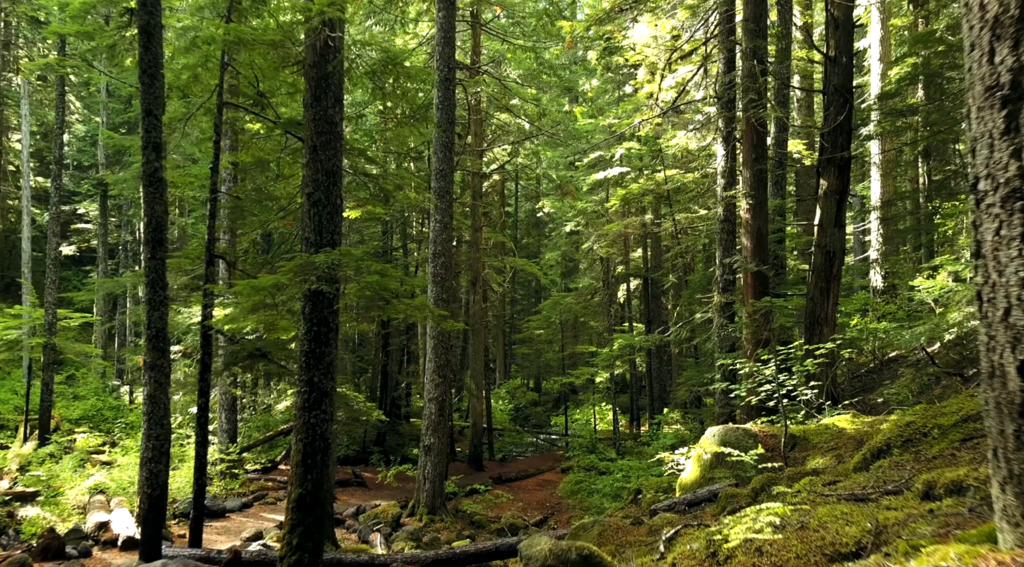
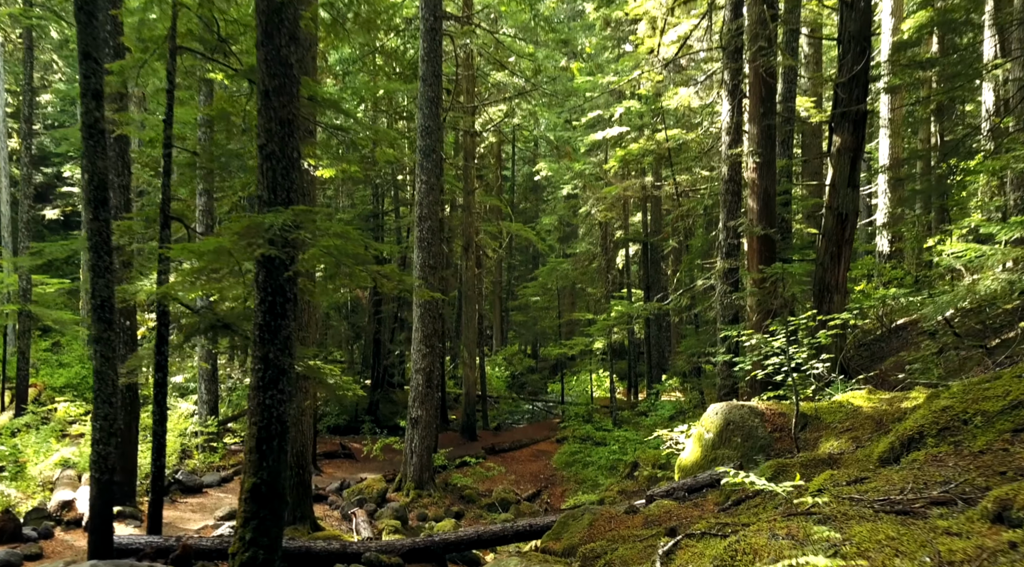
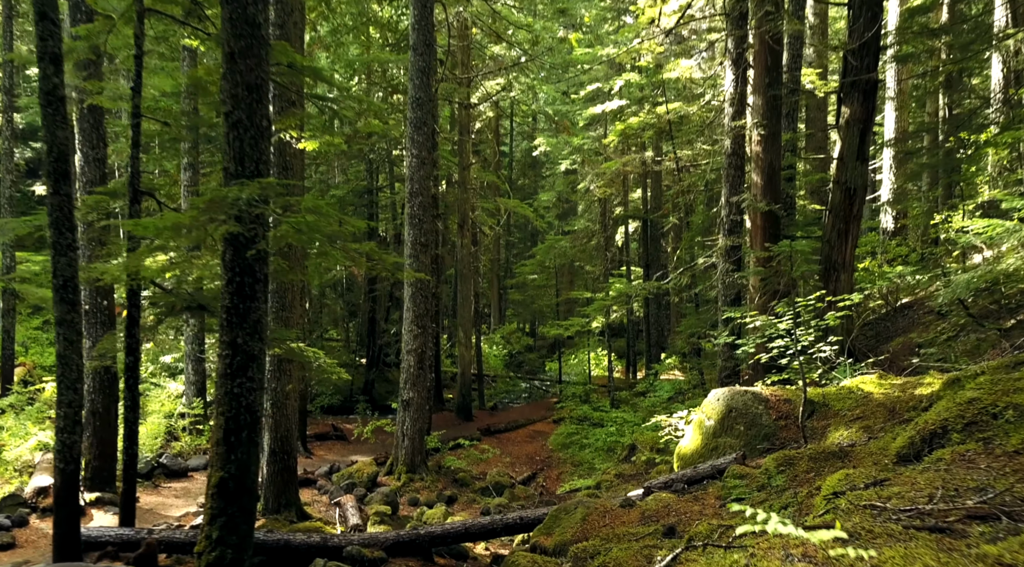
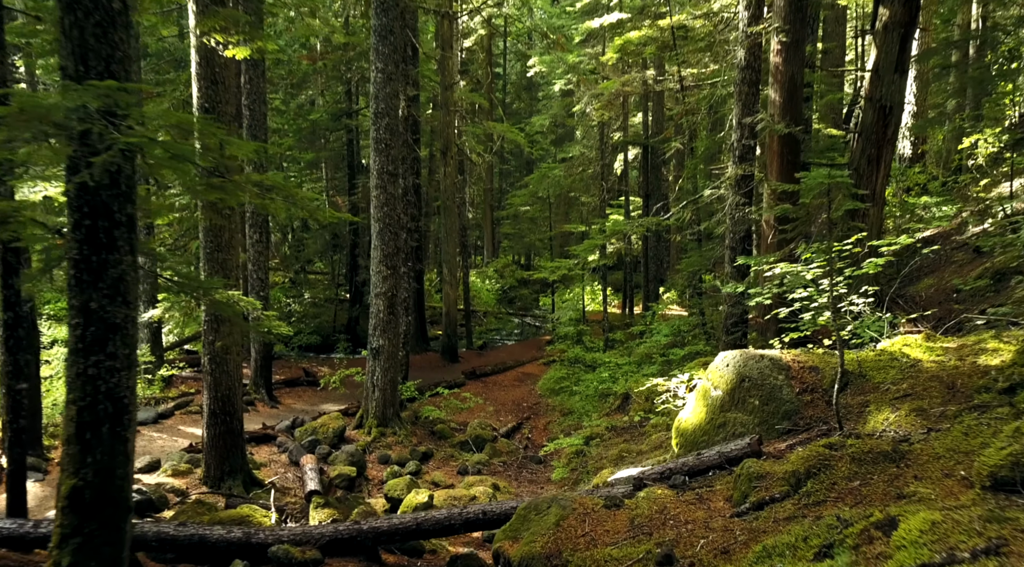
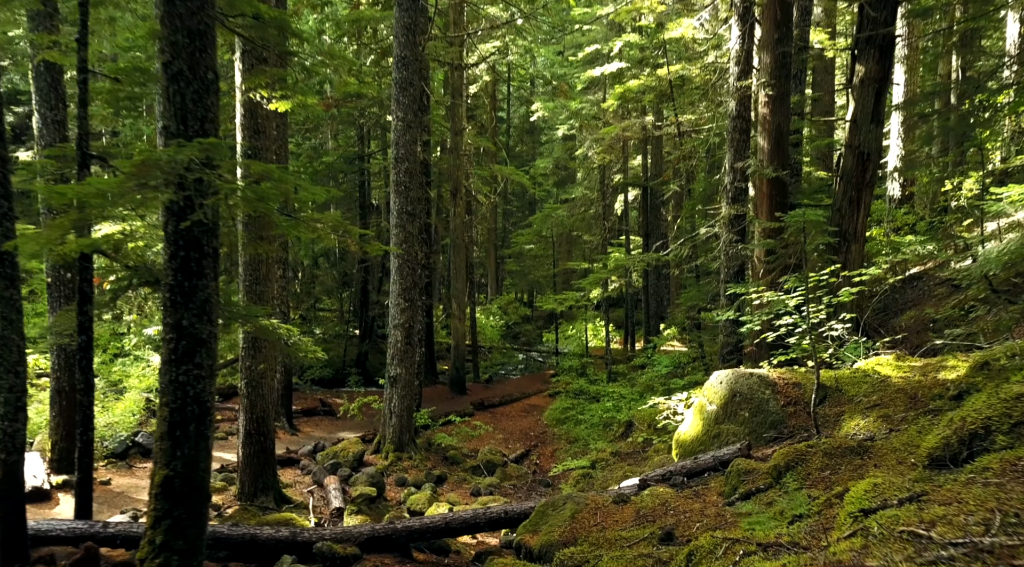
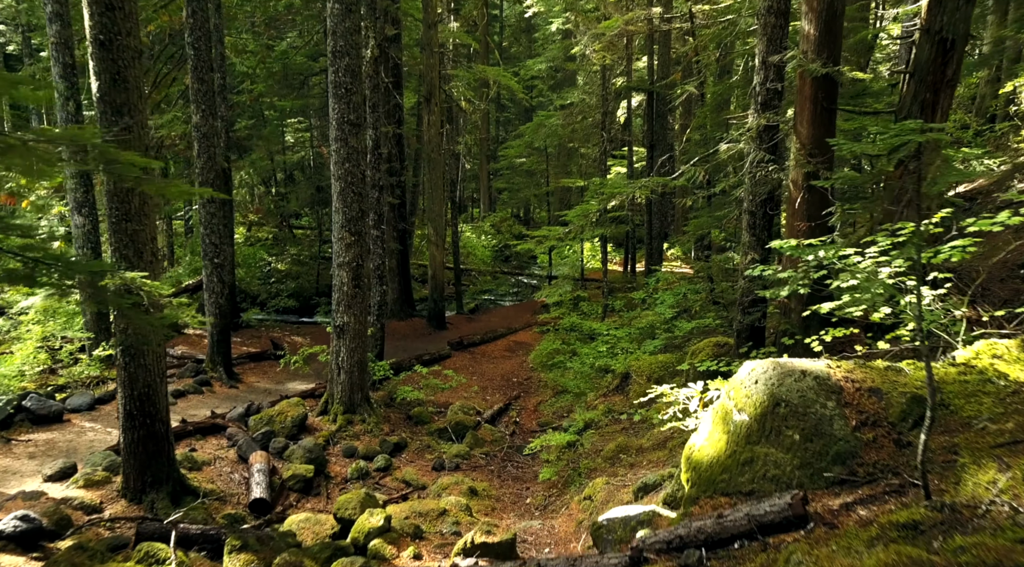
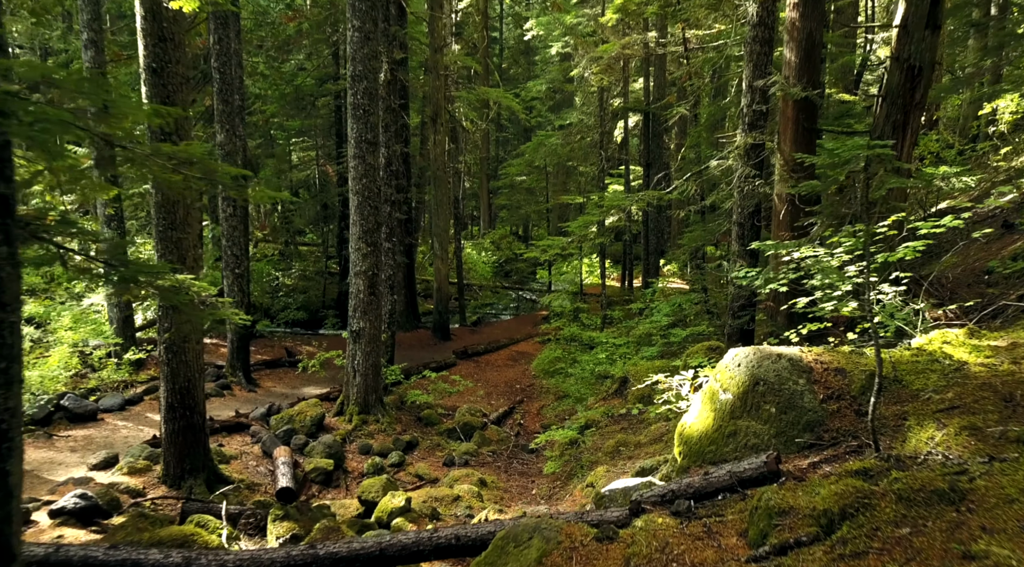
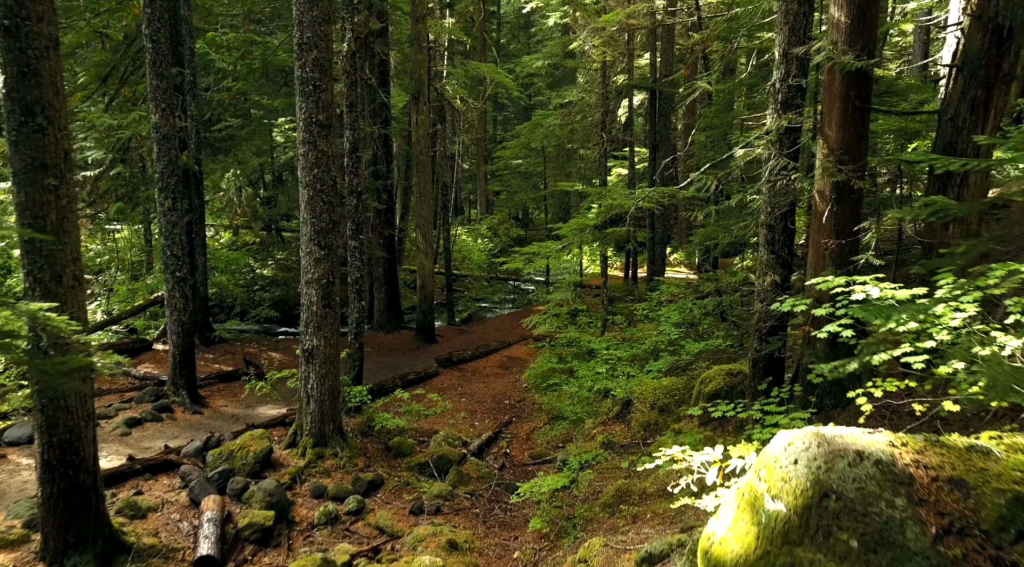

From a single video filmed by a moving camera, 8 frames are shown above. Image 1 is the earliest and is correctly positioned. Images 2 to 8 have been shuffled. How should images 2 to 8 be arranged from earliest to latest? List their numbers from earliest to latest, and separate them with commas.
2, 3, 5, 4, 7, 6, 8
